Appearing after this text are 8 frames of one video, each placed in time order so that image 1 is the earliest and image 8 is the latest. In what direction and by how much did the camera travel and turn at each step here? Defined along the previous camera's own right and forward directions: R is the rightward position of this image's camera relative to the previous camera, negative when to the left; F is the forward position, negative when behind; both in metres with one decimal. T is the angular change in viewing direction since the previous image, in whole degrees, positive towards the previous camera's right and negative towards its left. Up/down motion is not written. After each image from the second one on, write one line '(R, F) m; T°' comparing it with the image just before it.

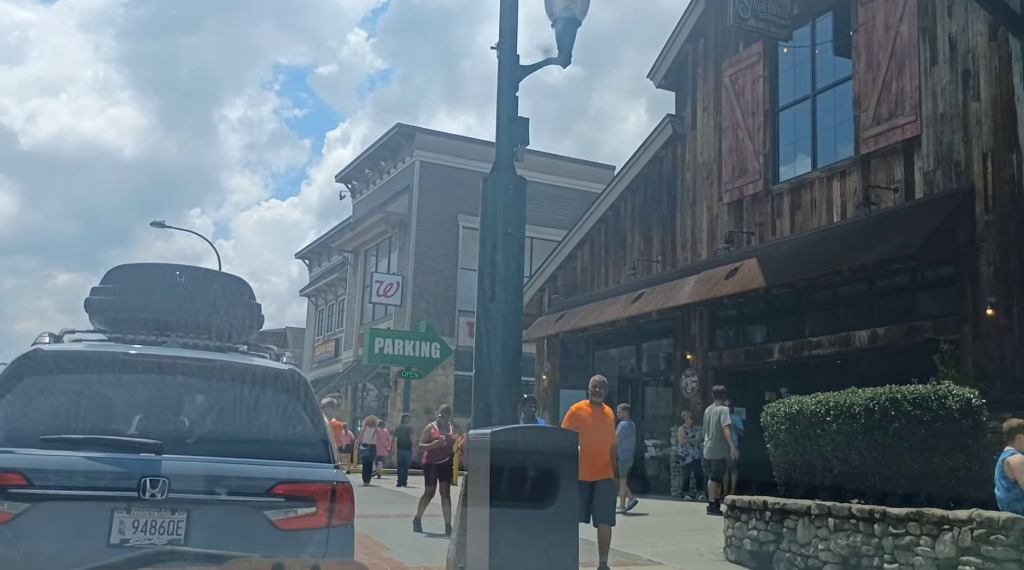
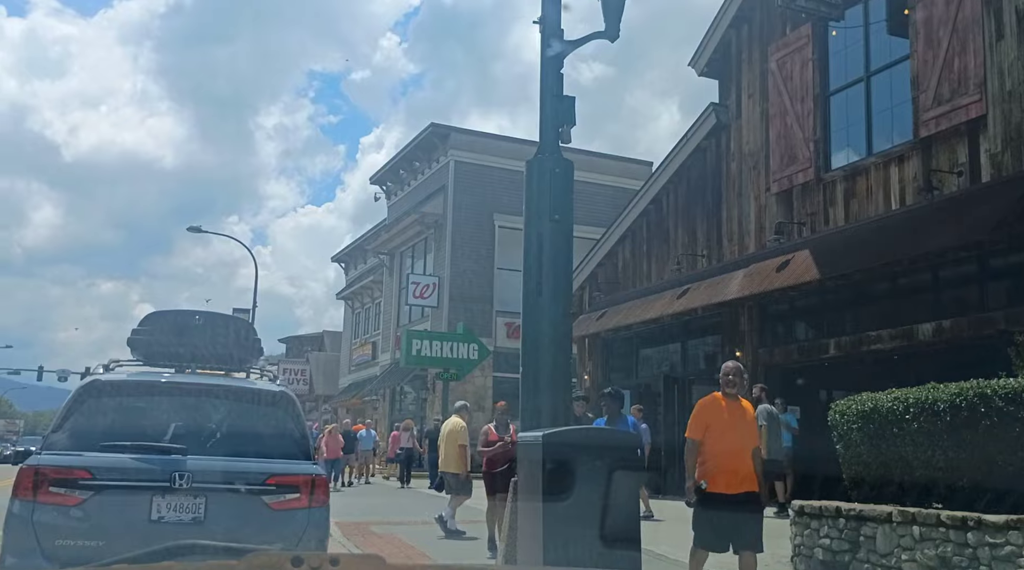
(-0.1, +0.5) m; -2°
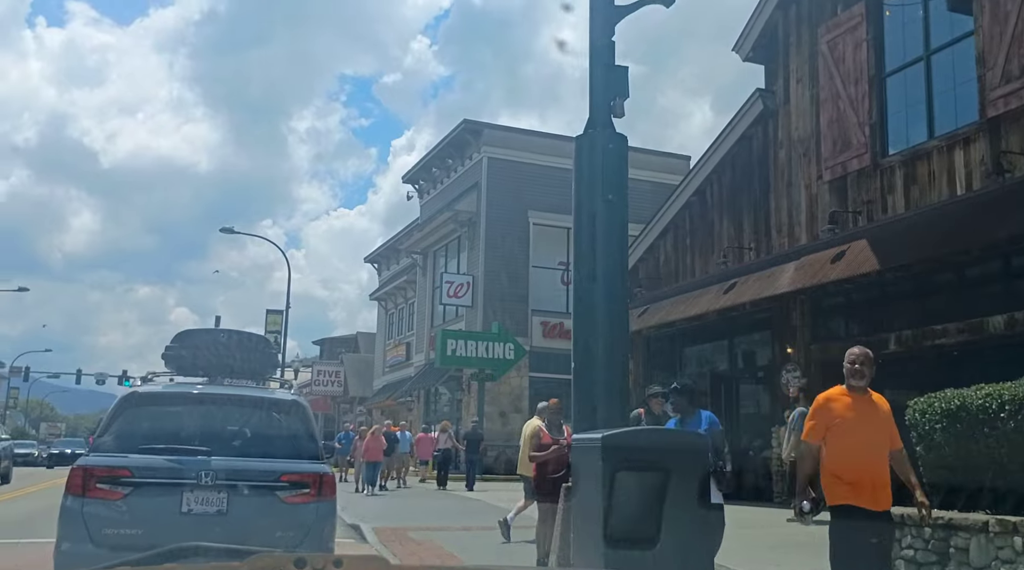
(-0.1, +0.6) m; -2°
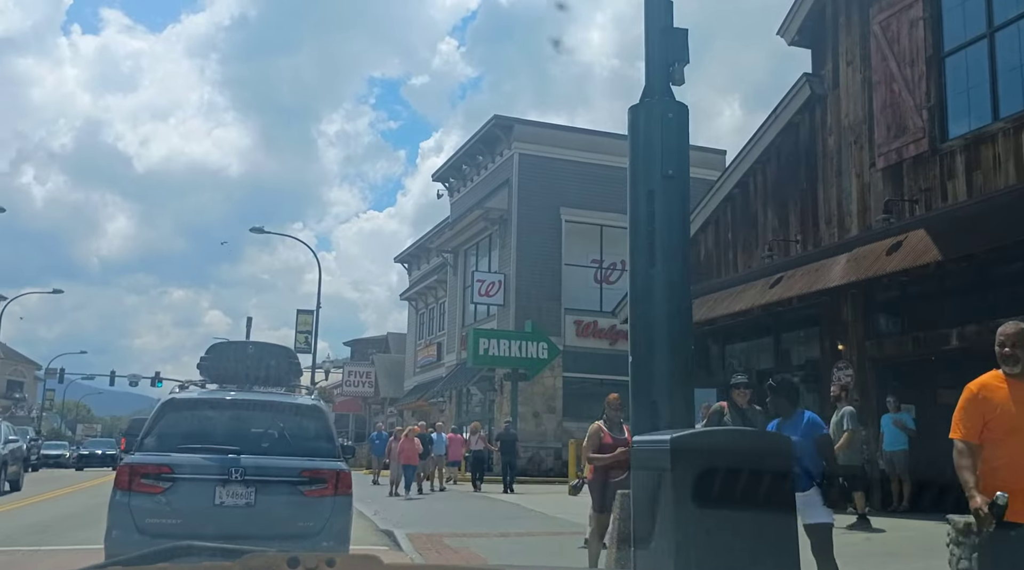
(-0.1, +0.6) m; -2°
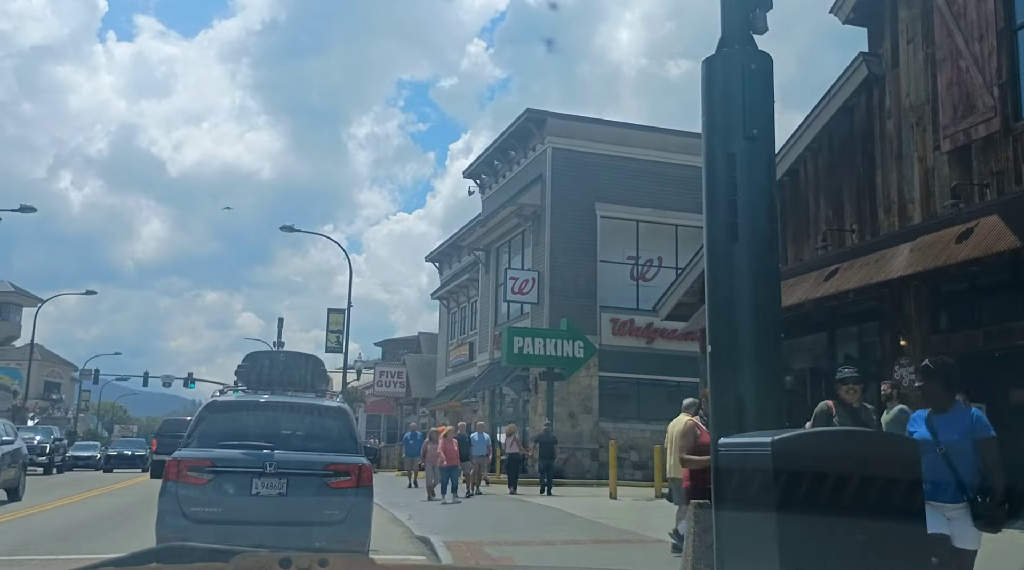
(-0.1, +0.7) m; -2°
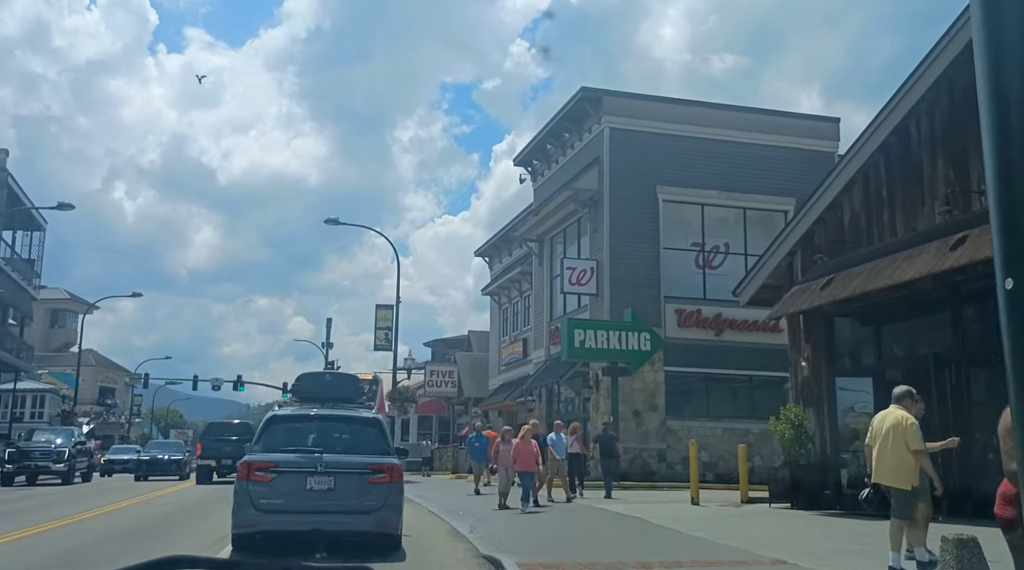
(-0.3, +1.8) m; -3°
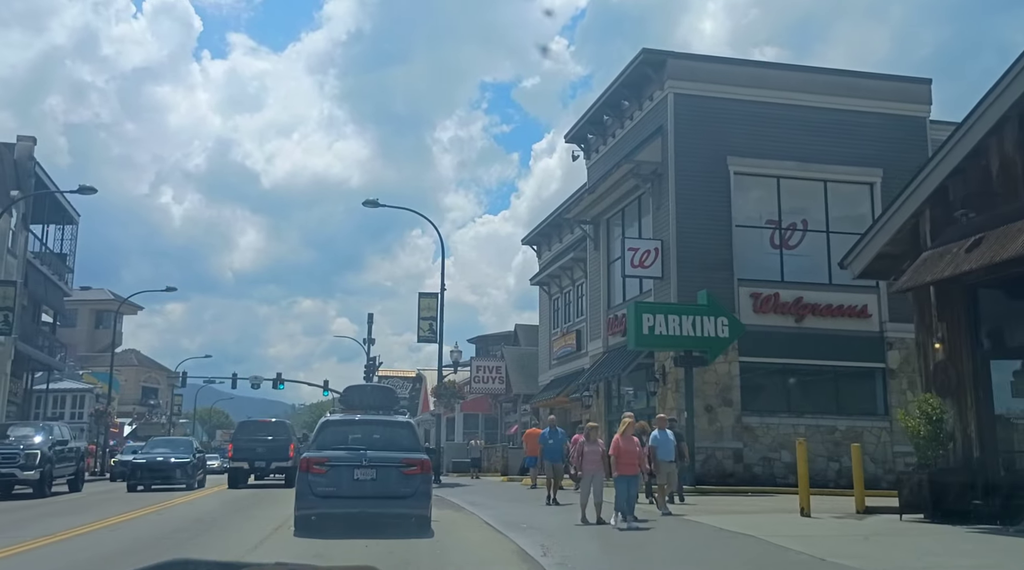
(-0.4, +2.6) m; -2°
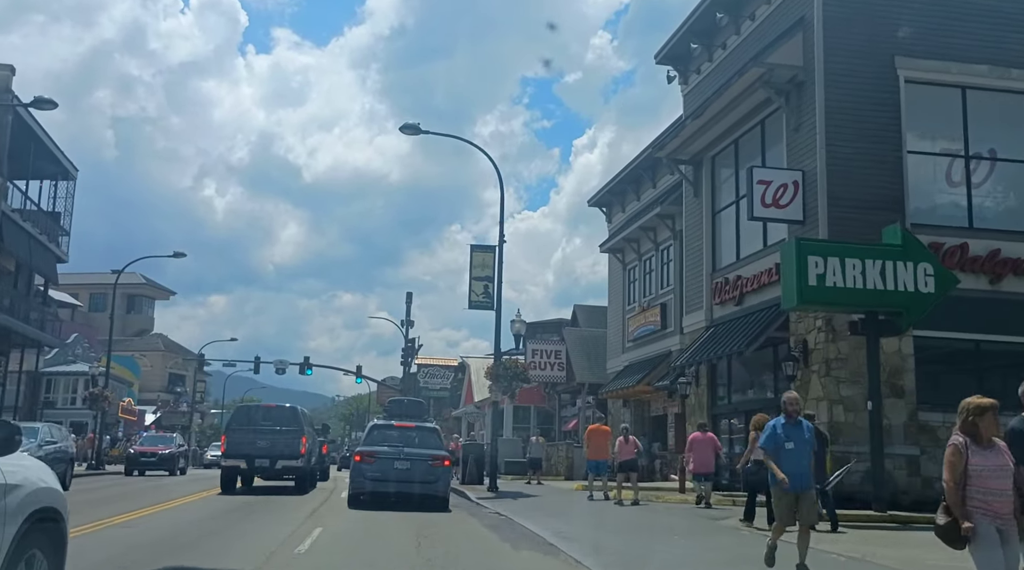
(-0.9, +6.7) m; -2°
